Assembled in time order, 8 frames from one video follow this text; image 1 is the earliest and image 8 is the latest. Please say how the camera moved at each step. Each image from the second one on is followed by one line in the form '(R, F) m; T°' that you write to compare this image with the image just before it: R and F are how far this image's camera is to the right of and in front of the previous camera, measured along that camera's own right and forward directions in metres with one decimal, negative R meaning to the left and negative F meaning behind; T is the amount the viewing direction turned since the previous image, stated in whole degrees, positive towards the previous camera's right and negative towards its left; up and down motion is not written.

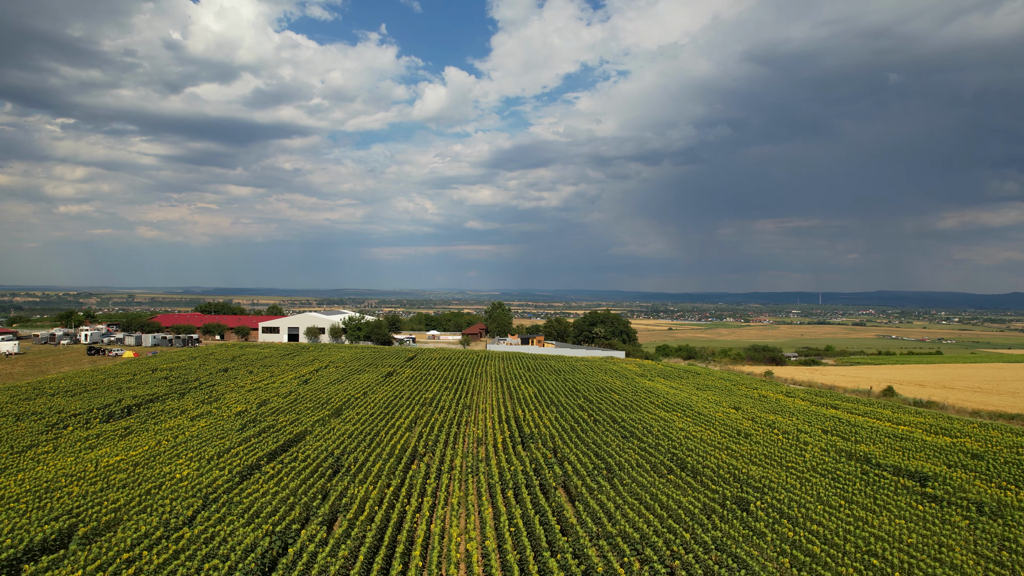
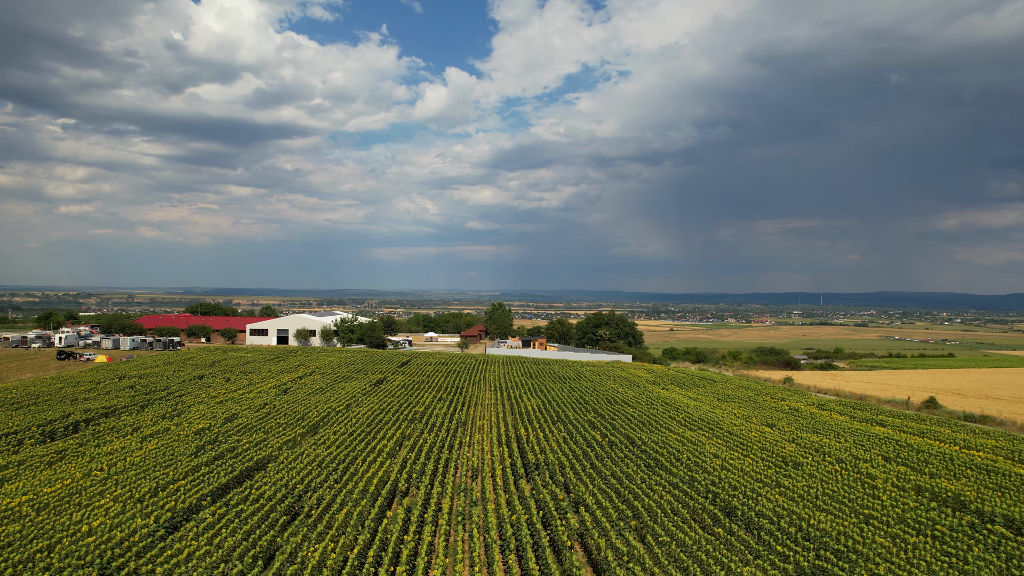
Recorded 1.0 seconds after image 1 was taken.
(0.0, +3.6) m; 0°
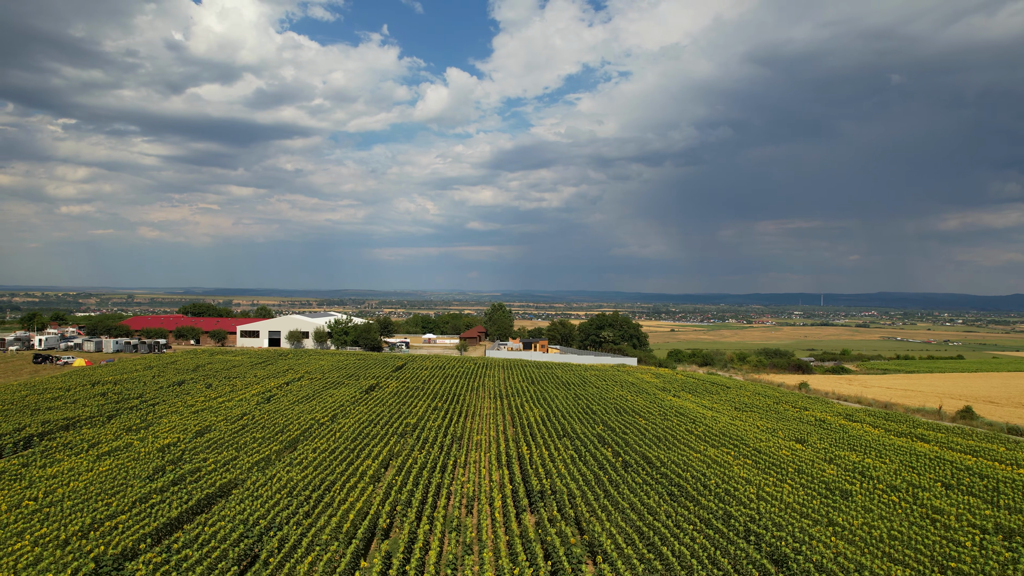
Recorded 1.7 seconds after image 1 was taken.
(0.0, +2.5) m; 0°
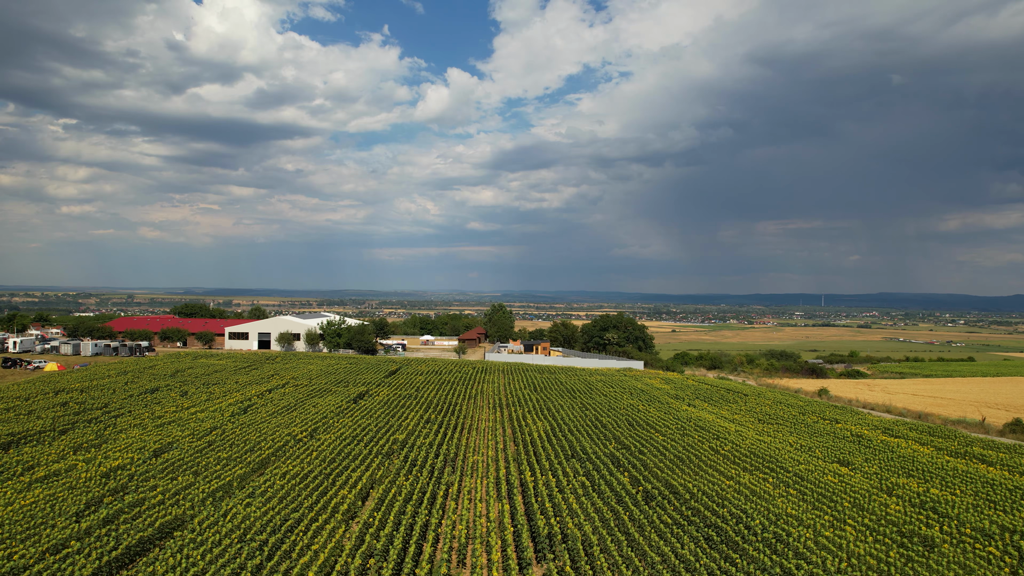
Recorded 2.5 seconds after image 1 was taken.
(0.0, +2.9) m; 0°
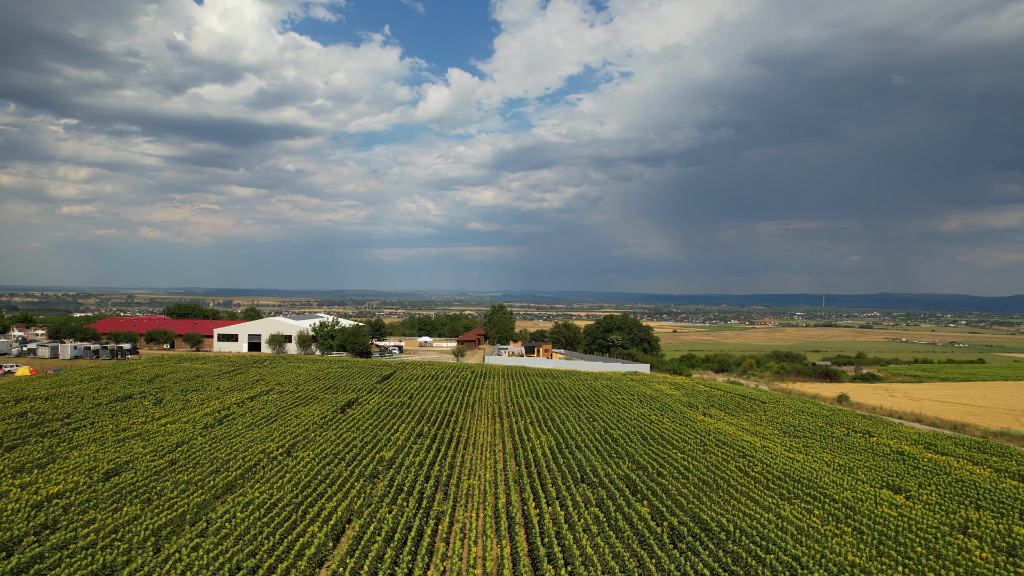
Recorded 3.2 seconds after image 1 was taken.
(0.0, +2.6) m; 0°
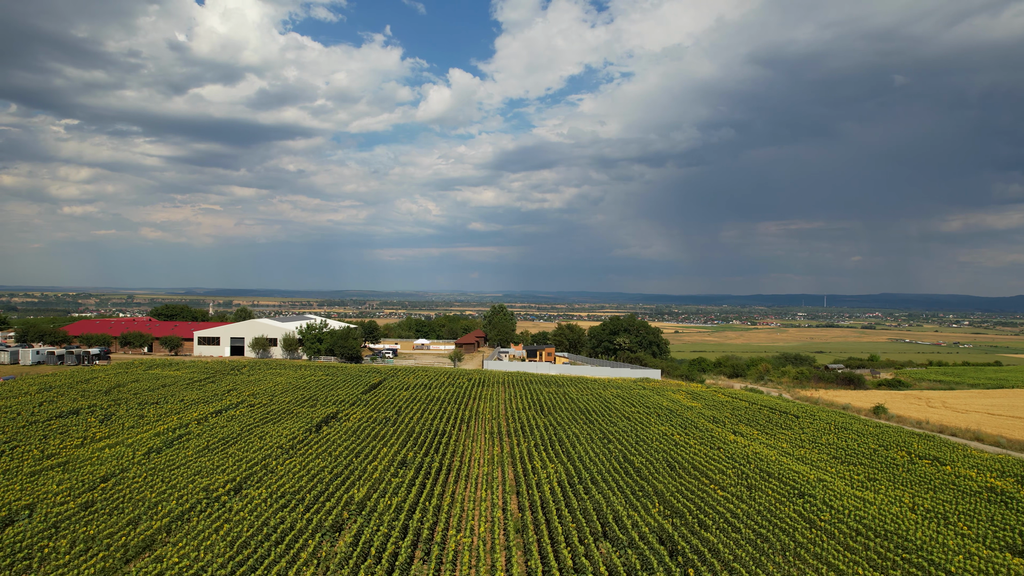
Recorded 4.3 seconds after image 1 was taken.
(0.0, +4.1) m; 0°
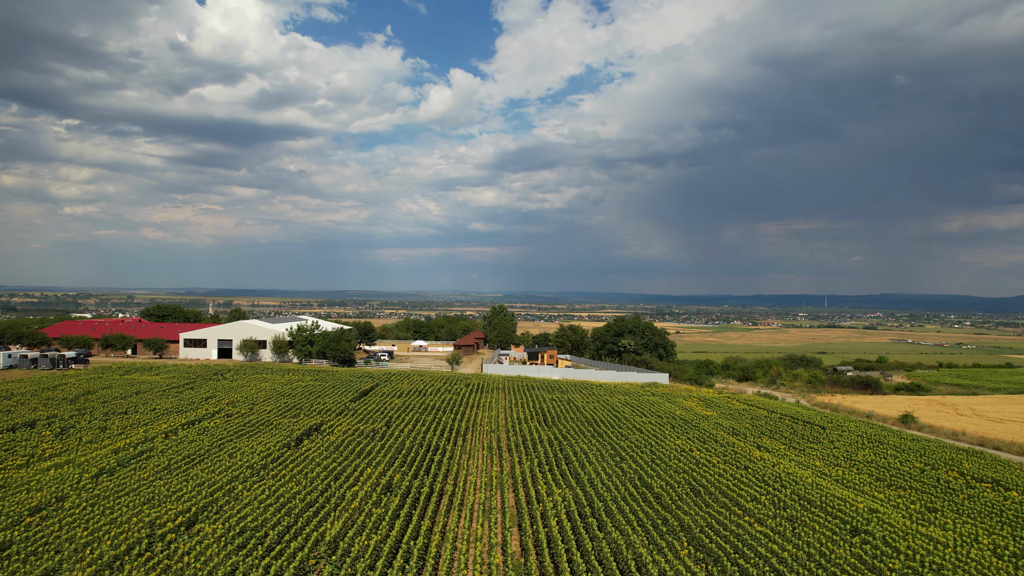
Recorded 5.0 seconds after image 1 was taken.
(0.0, +2.7) m; 0°
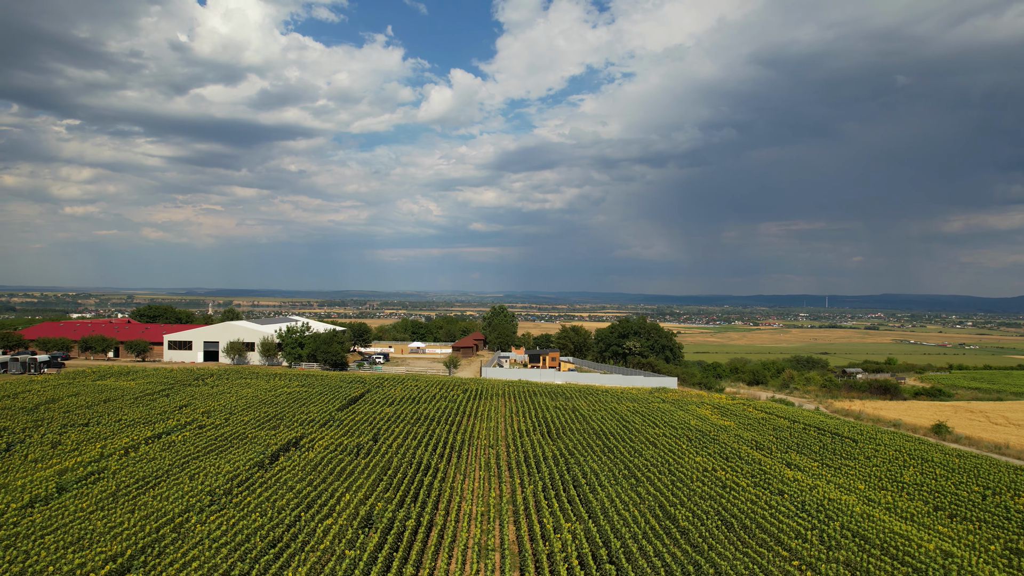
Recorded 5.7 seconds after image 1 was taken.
(0.0, +2.7) m; 0°
